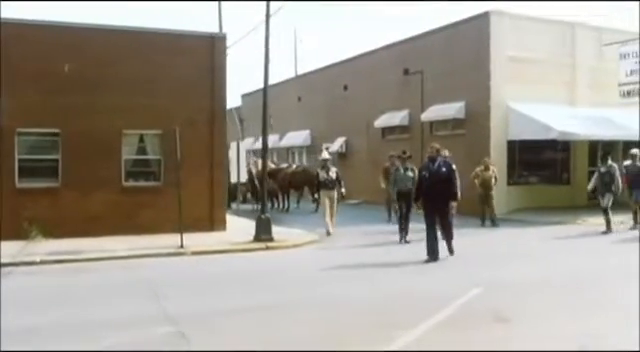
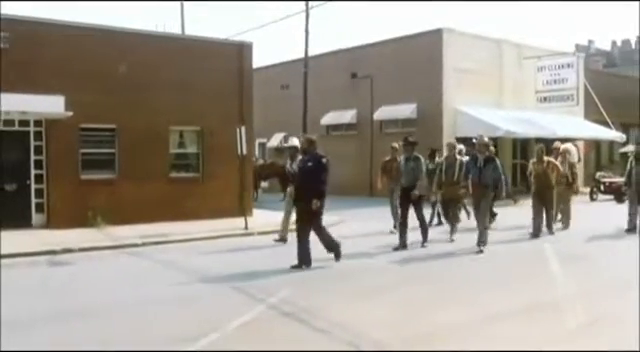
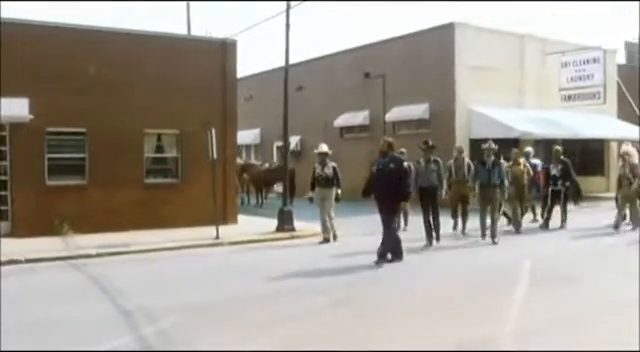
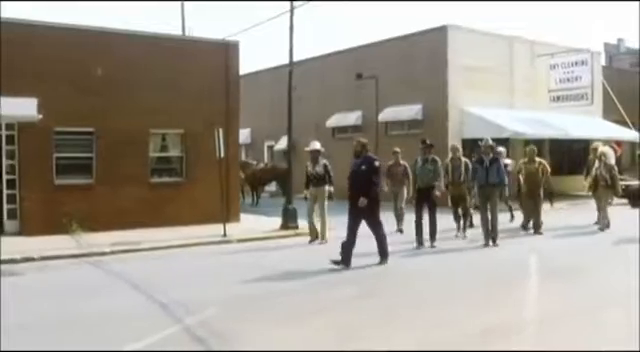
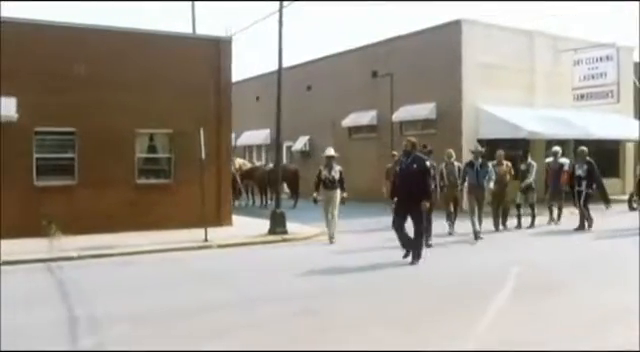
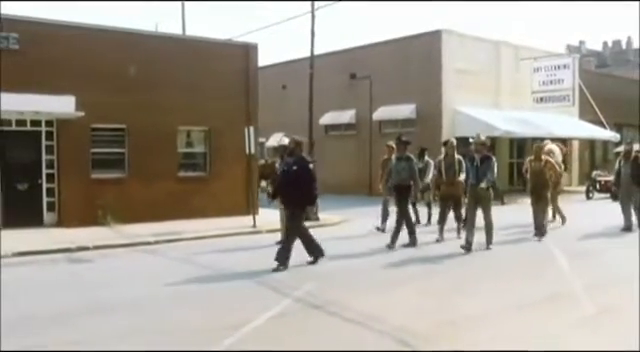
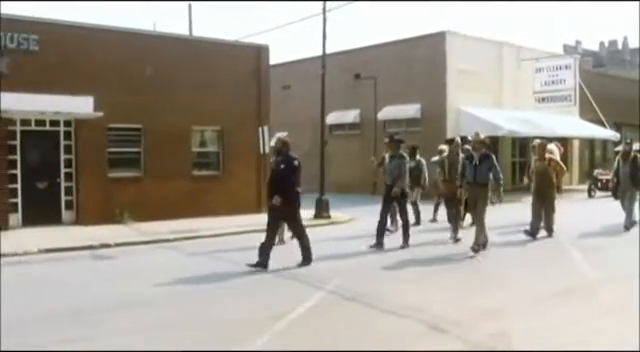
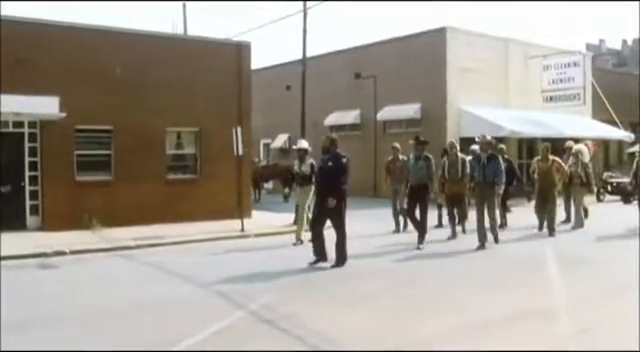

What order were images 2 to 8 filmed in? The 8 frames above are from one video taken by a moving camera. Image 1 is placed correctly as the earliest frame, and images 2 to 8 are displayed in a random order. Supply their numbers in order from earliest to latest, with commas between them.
5, 3, 4, 8, 2, 6, 7
